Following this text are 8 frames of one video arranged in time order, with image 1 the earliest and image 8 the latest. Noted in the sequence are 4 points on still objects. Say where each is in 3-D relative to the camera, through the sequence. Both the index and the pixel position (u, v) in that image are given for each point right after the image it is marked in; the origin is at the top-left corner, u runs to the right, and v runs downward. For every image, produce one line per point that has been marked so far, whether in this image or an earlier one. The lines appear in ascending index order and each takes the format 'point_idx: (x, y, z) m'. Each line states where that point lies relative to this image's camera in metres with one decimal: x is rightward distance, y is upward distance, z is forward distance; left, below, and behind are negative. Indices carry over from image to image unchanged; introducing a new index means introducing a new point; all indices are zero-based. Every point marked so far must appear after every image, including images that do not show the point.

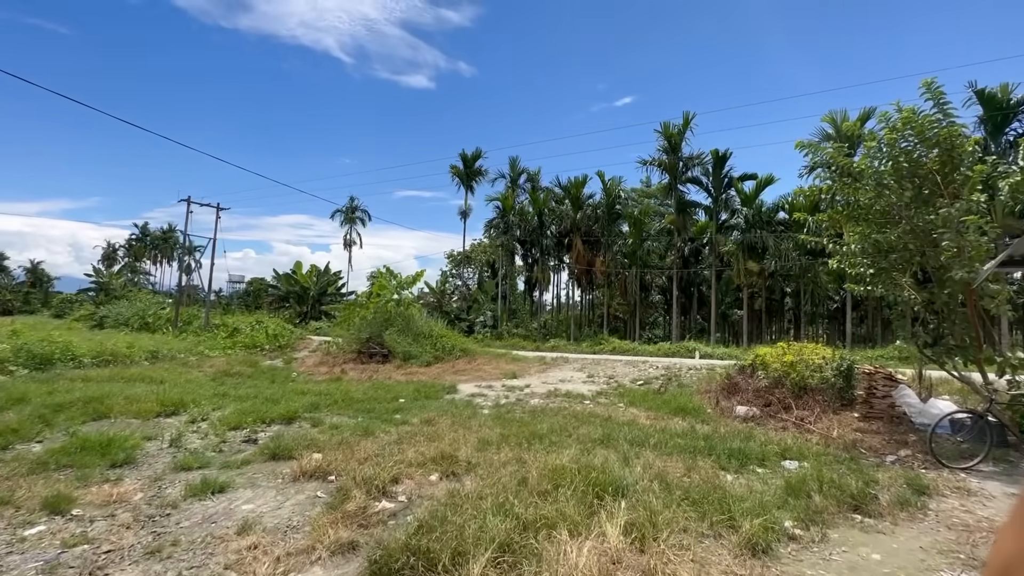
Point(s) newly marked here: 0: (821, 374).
0: (+6.0, -1.7, +9.2) m
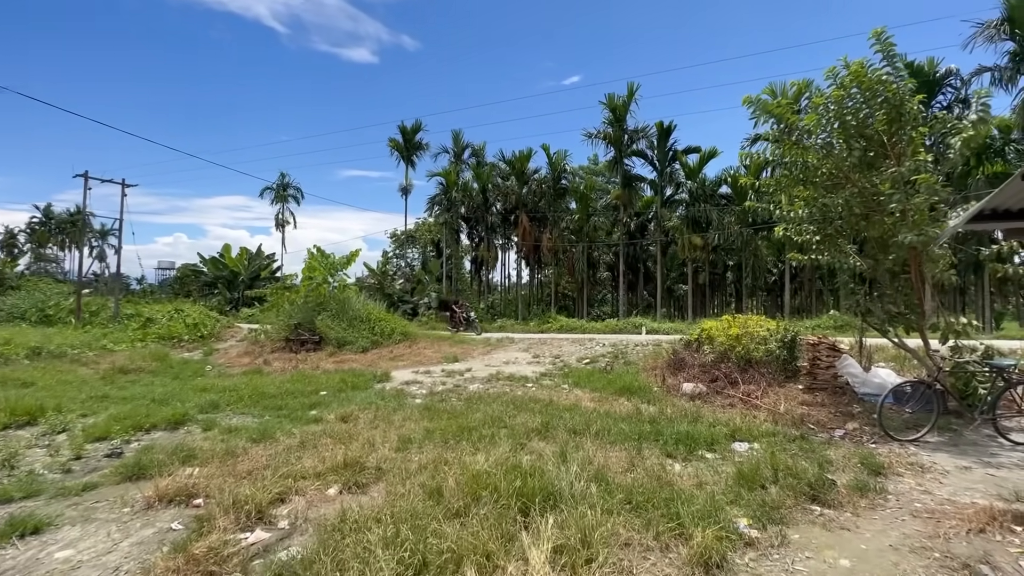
0: (+4.8, -1.1, +8.9) m
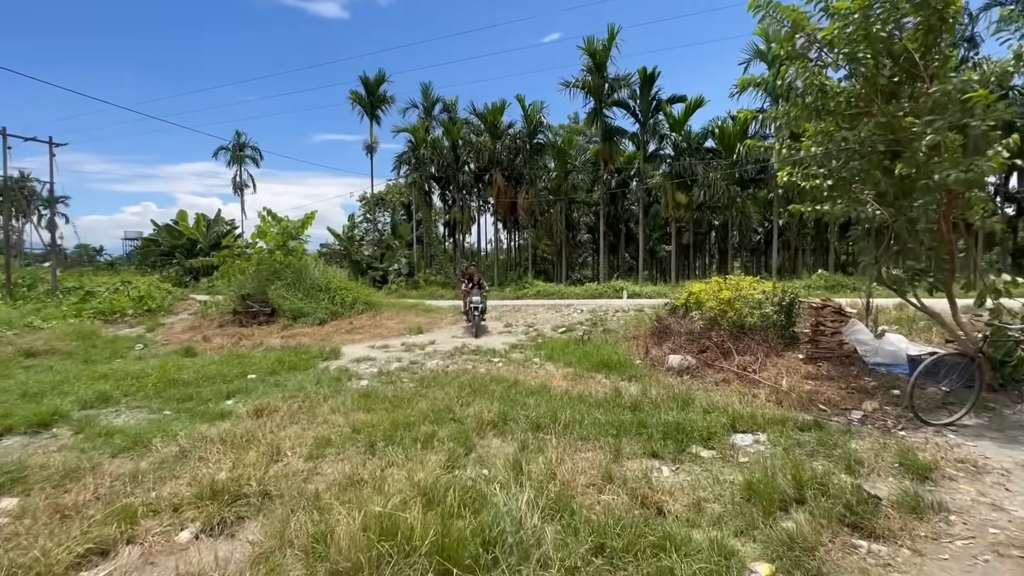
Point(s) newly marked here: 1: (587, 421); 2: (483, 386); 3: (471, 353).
0: (+4.1, -0.4, +7.8) m
1: (+0.8, -1.4, +4.8) m
2: (-0.4, -1.3, +6.4) m
3: (-0.8, -1.3, +9.5) m
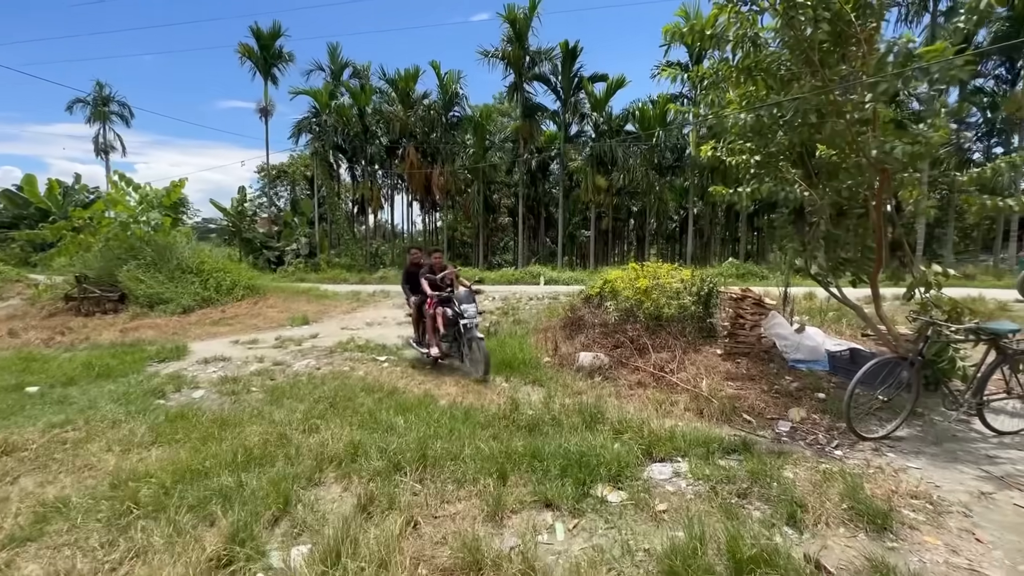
0: (+2.5, -0.2, +7.1) m
1: (-0.4, -1.3, +3.6) m
2: (-1.8, -1.2, +5.0) m
3: (-2.7, -1.0, +8.0) m
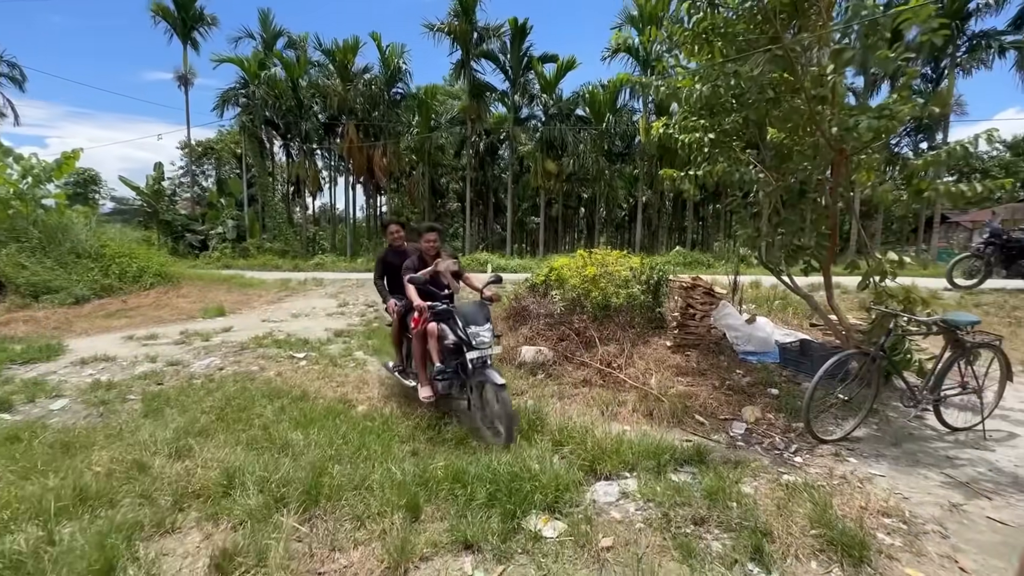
0: (+1.6, 0.0, +6.7) m
1: (-0.9, -1.2, +2.9) m
2: (-2.4, -1.1, +4.2) m
3: (-3.6, -0.8, +7.0) m
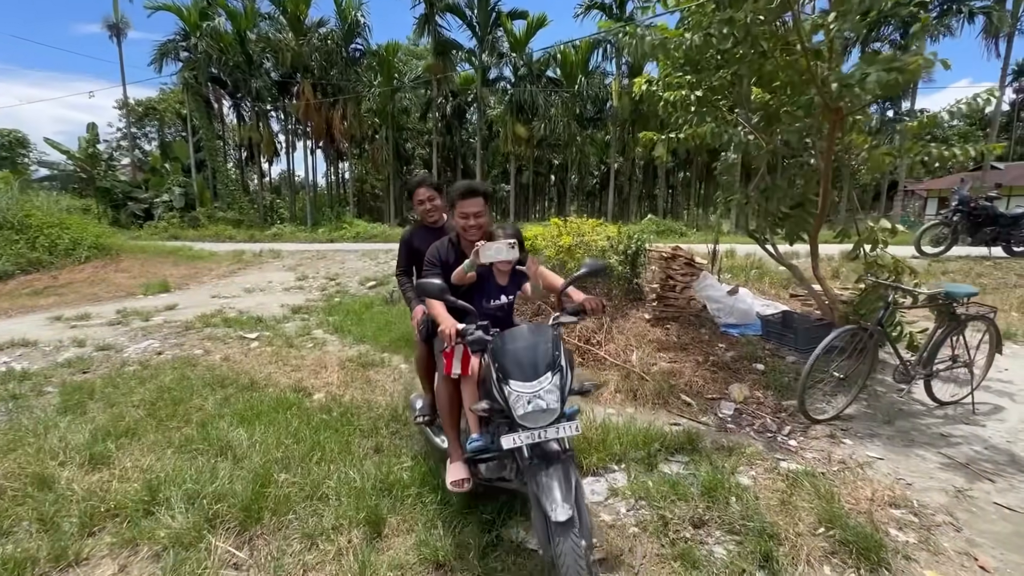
0: (+1.3, +0.4, +6.3) m
1: (-1.0, -1.1, +2.5) m
2: (-2.6, -0.9, +3.7) m
3: (-4.0, -0.5, +6.4) m
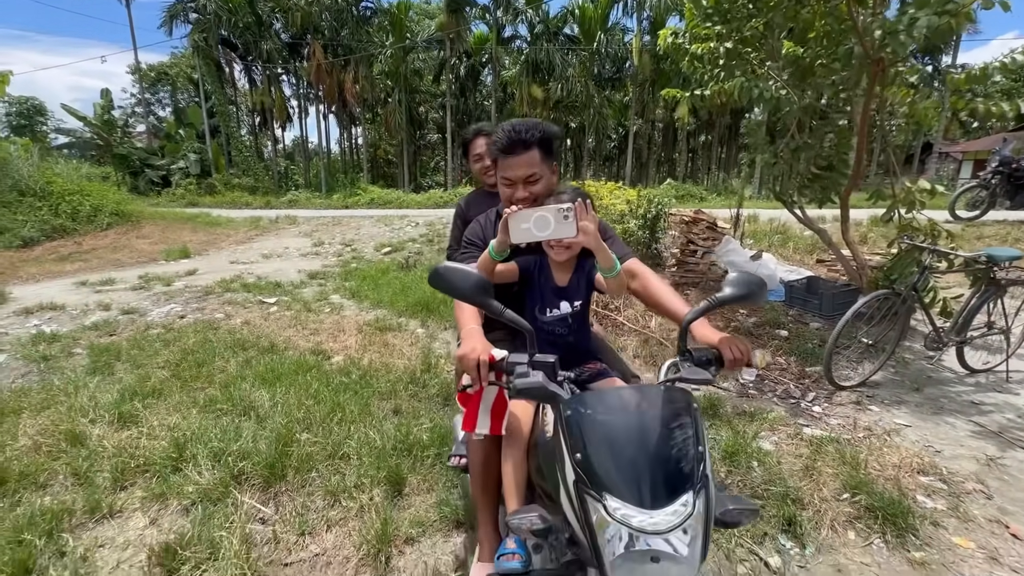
0: (+1.5, +0.8, +6.2) m
1: (-0.9, -0.9, +2.5) m
2: (-2.5, -0.6, +3.7) m
3: (-3.8, 0.0, +6.5) m
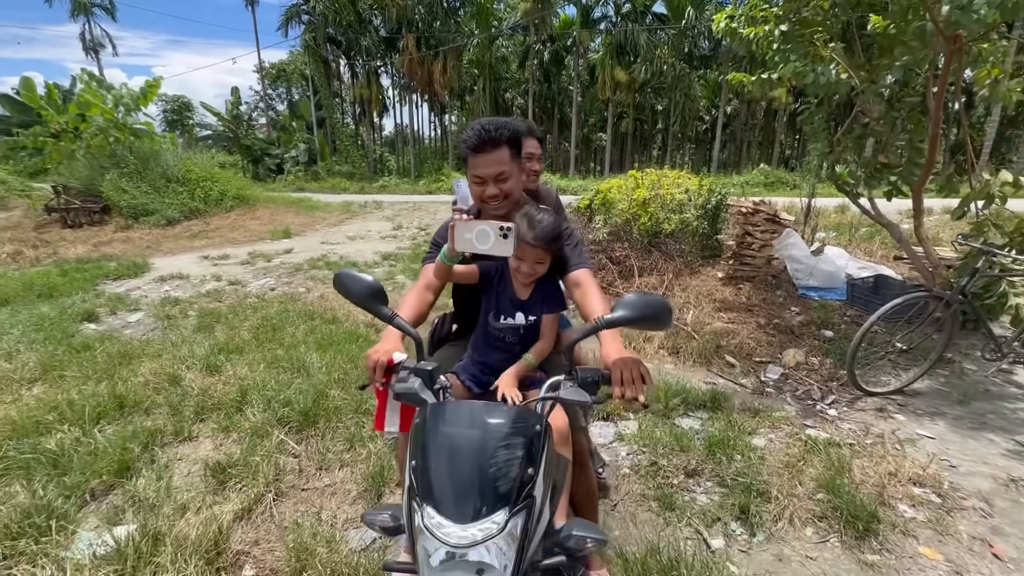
0: (+2.1, +0.9, +6.1) m
1: (-0.9, -0.8, +3.0) m
2: (-2.2, -0.4, +4.4) m
3: (-3.0, +0.3, +7.4) m
